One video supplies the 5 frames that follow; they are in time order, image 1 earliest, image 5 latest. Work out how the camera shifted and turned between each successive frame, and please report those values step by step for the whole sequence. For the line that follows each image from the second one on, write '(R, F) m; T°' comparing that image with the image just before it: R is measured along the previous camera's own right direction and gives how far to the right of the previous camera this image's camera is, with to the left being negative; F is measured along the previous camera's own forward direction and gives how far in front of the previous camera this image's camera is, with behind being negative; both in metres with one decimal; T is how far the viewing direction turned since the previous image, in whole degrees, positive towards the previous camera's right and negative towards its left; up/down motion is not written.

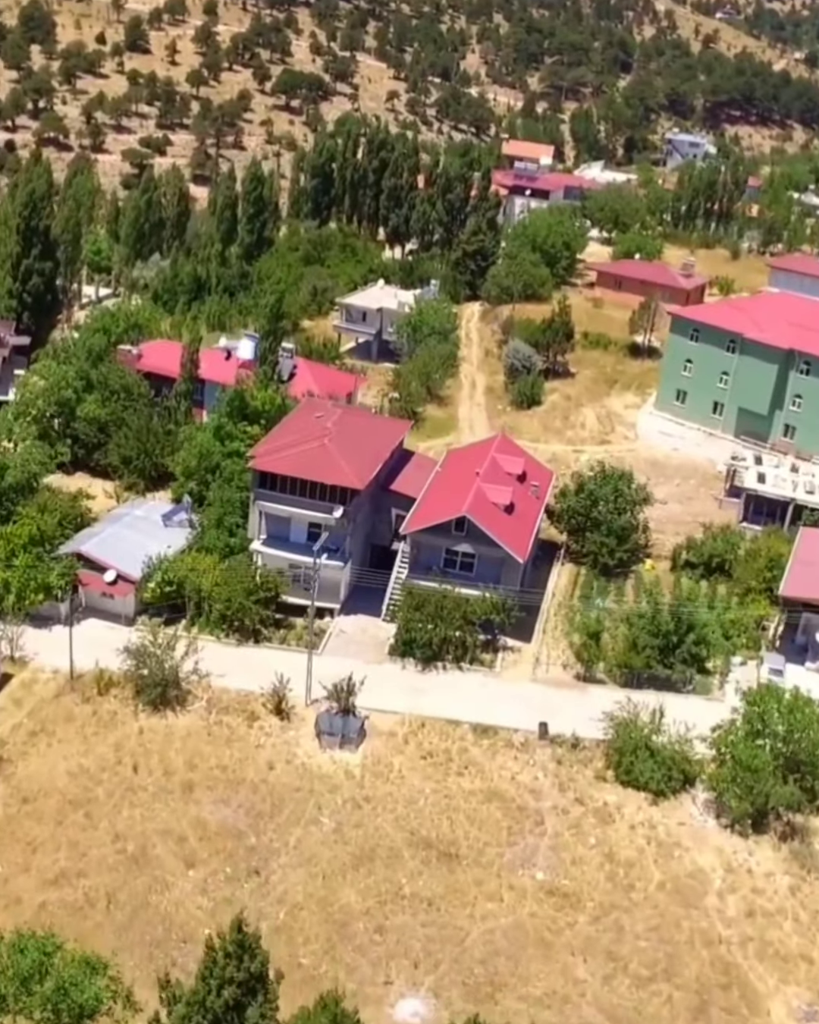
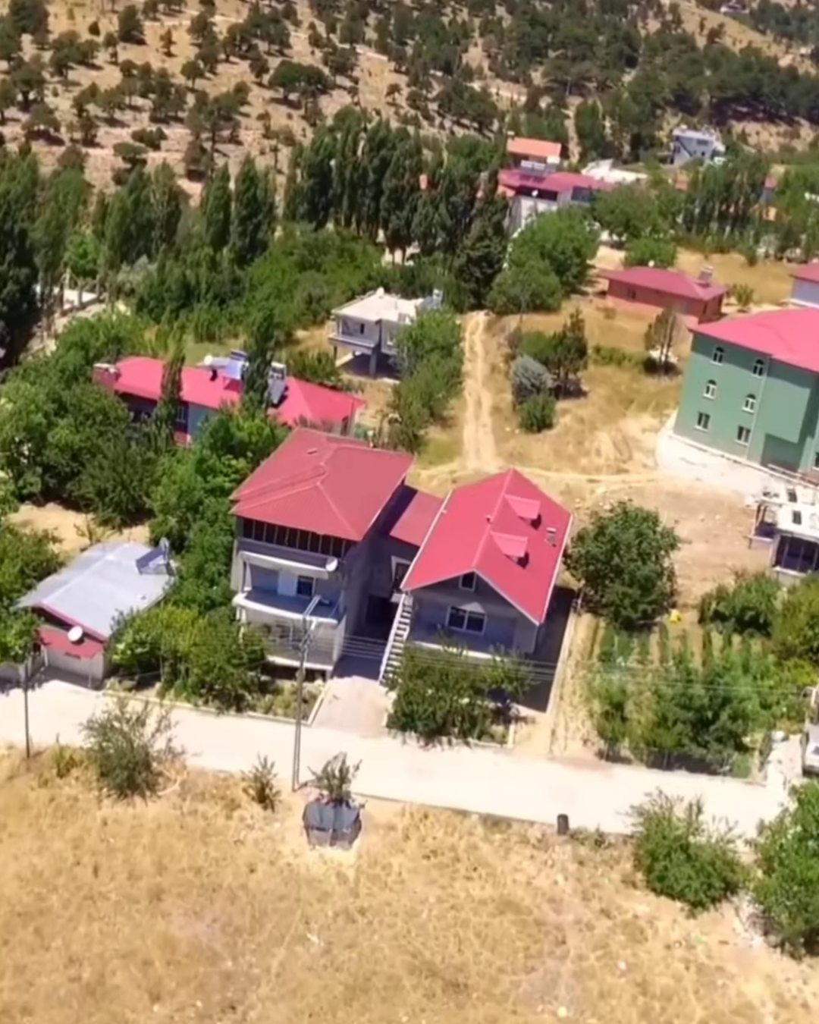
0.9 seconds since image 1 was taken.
(-0.1, +4.1) m; 0°
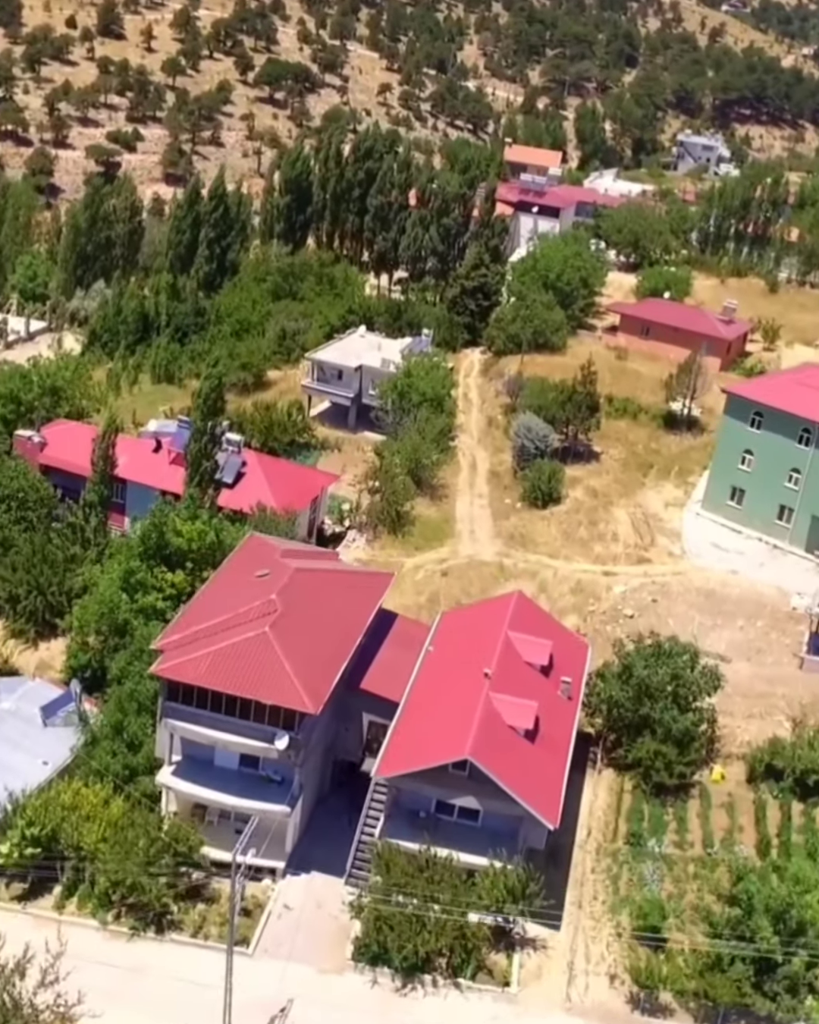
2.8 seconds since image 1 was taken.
(+0.3, +7.8) m; 0°
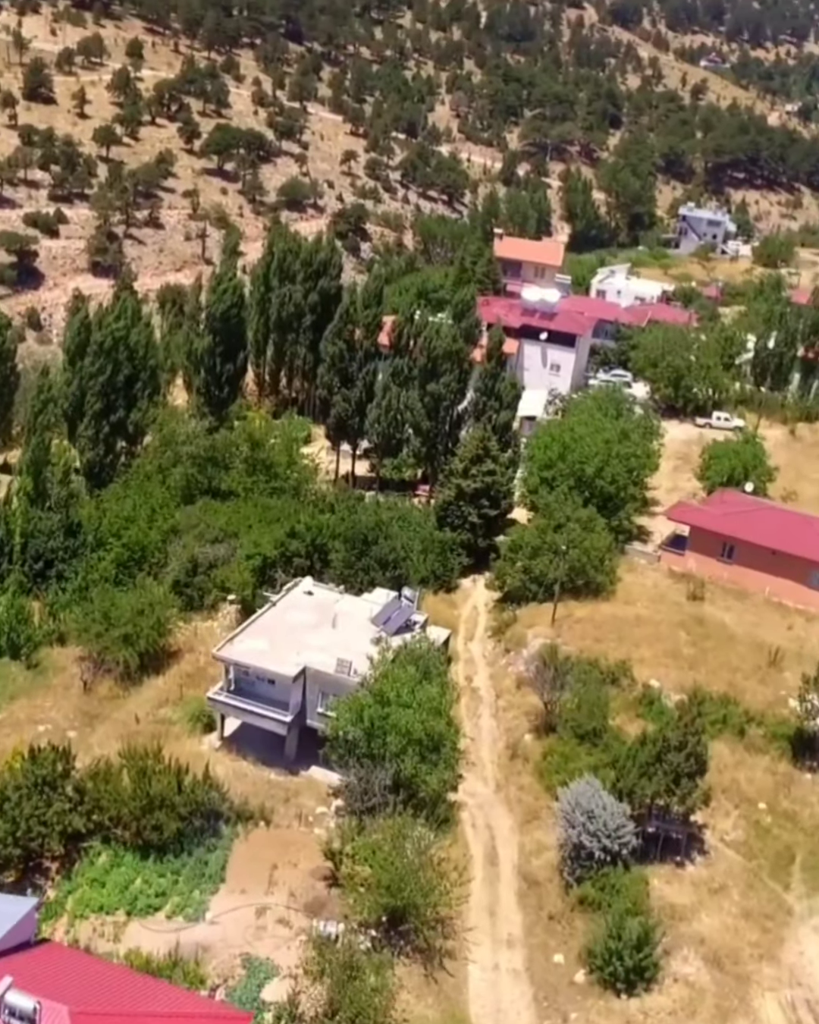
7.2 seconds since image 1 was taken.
(0.0, +19.8) m; +1°
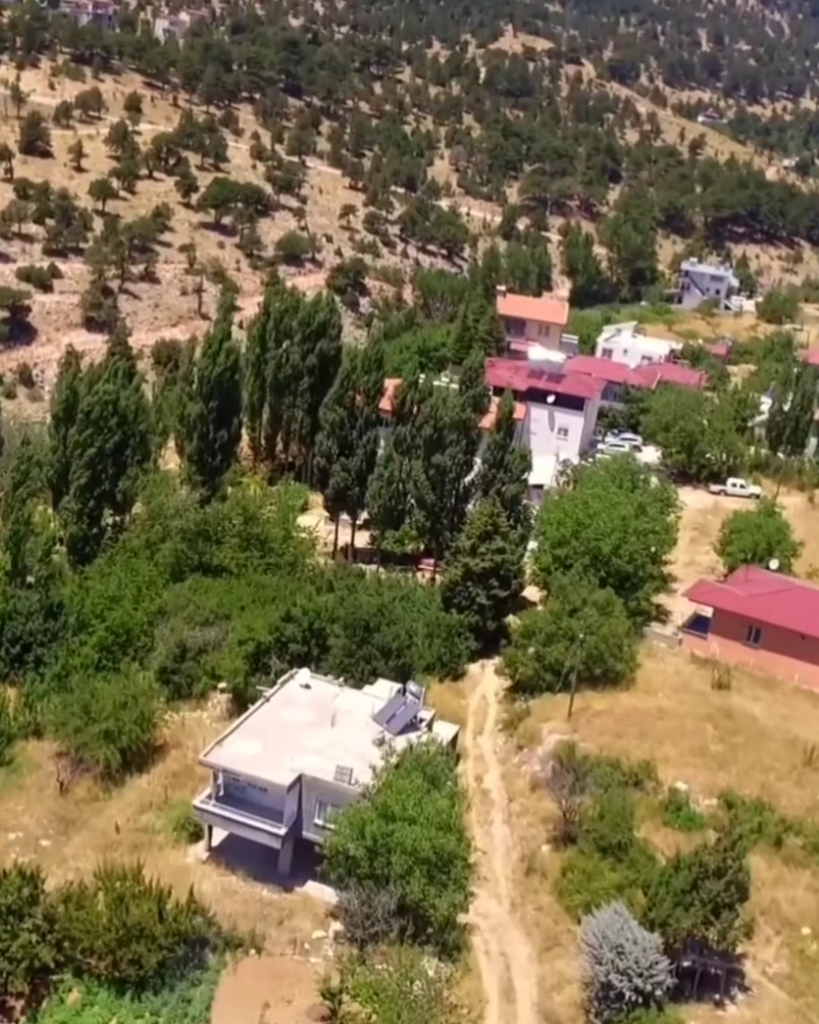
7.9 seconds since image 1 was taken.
(-0.2, +2.7) m; 0°
